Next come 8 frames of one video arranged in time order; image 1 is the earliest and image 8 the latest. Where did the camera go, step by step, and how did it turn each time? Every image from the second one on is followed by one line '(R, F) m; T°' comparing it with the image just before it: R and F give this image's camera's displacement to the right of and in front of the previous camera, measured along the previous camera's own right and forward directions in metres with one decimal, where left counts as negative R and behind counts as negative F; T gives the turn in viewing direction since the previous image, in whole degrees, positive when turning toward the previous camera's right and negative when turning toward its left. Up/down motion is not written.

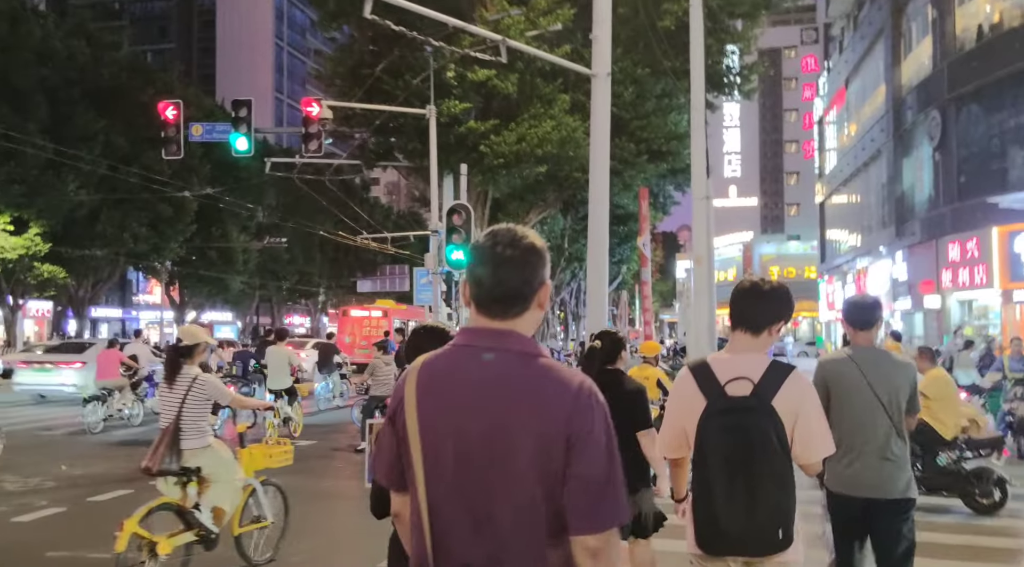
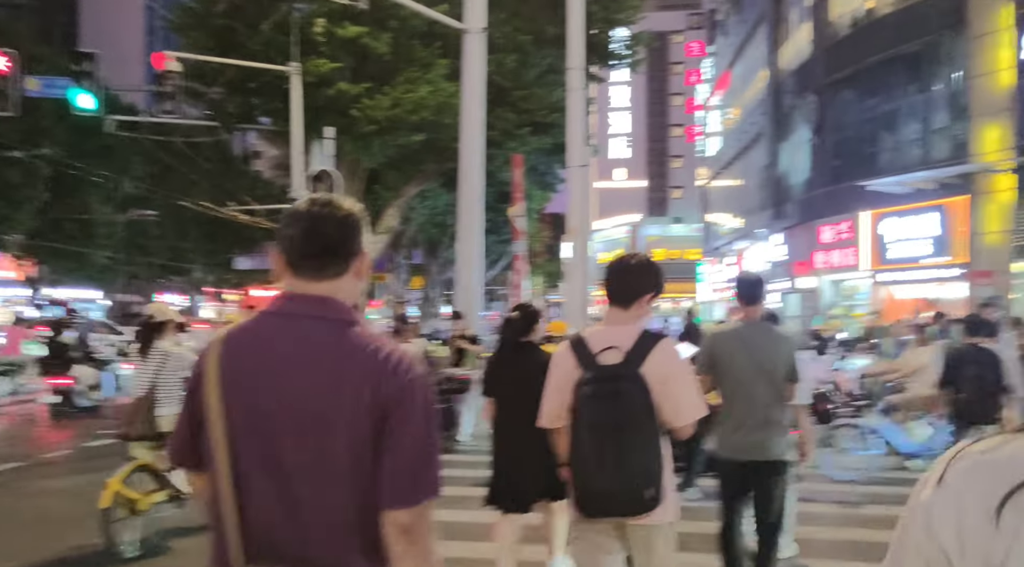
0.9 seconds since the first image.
(+0.2, +0.5) m; +6°
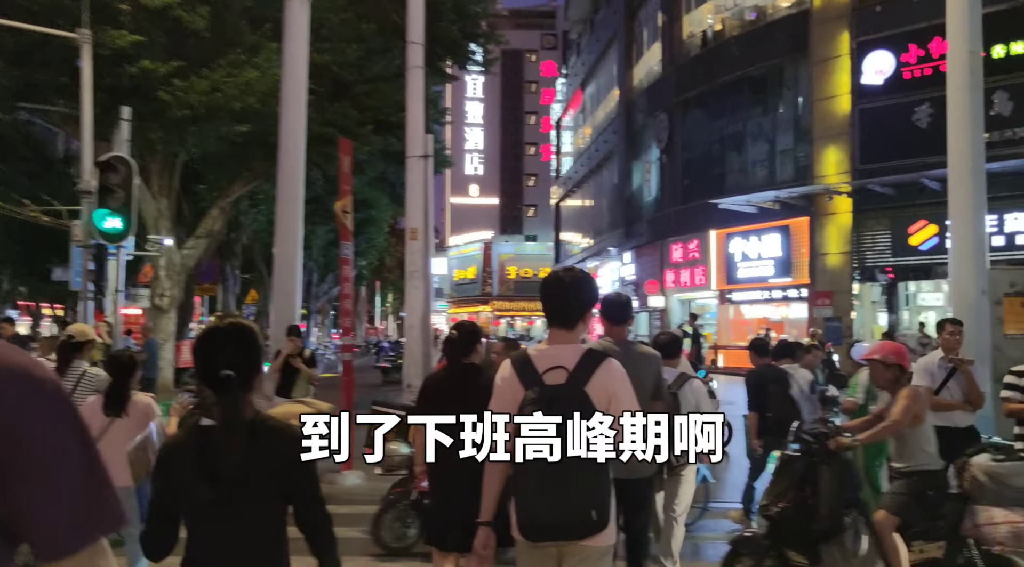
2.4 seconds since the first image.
(+0.2, +1.0) m; +8°
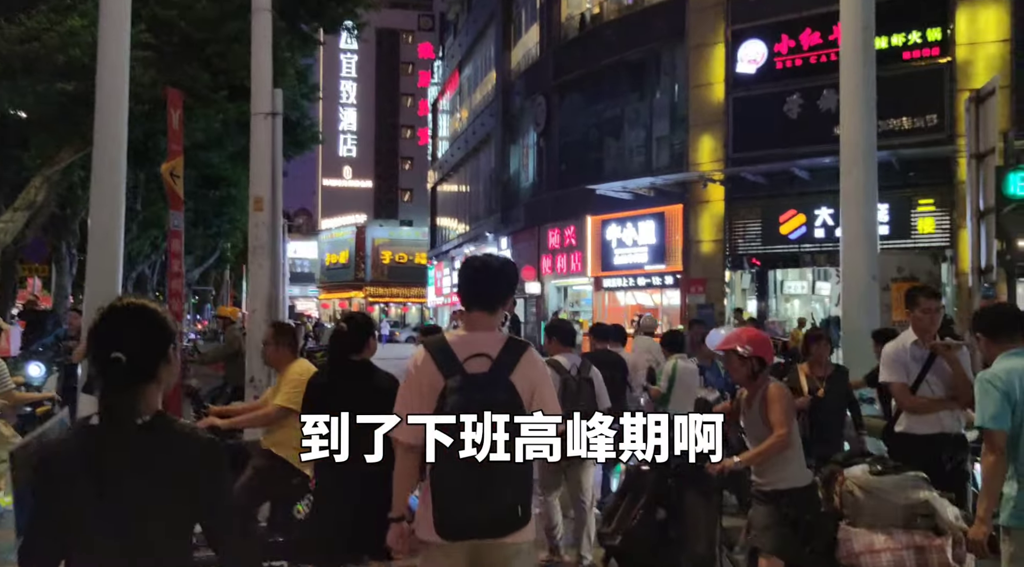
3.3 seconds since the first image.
(+0.1, +0.7) m; +7°
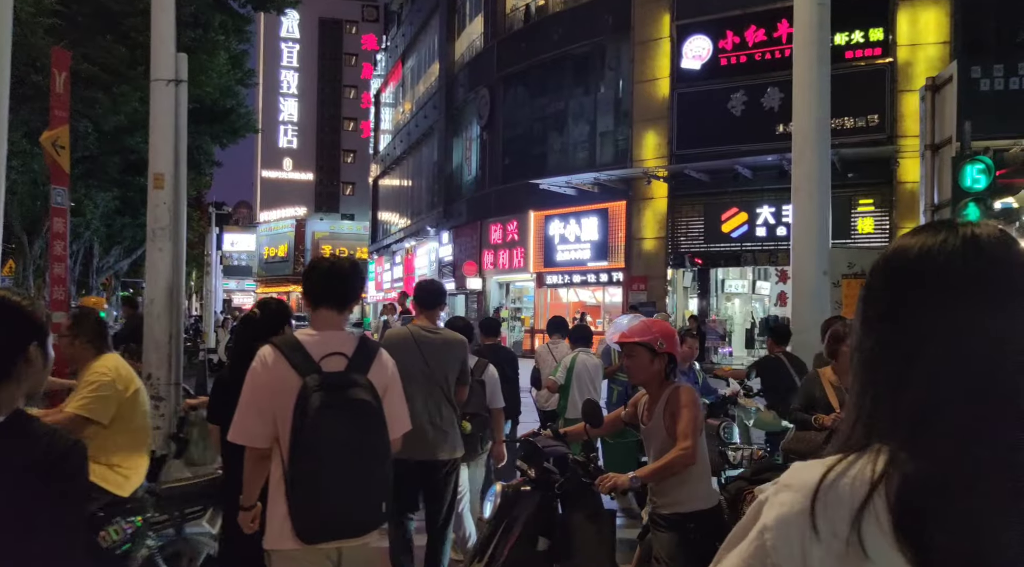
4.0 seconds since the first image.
(+0.1, +0.5) m; +3°
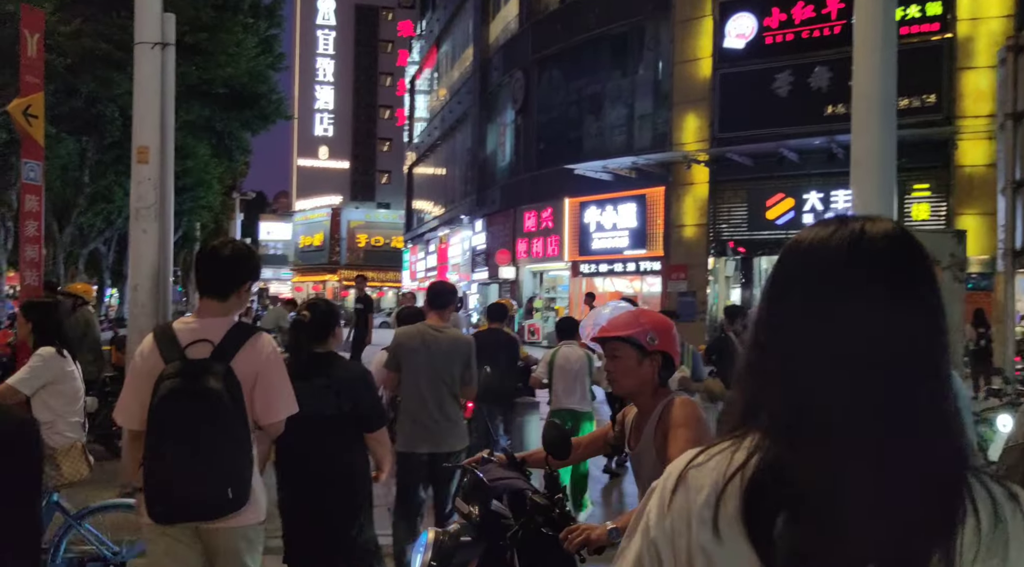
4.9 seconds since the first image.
(+0.1, +0.9) m; -2°
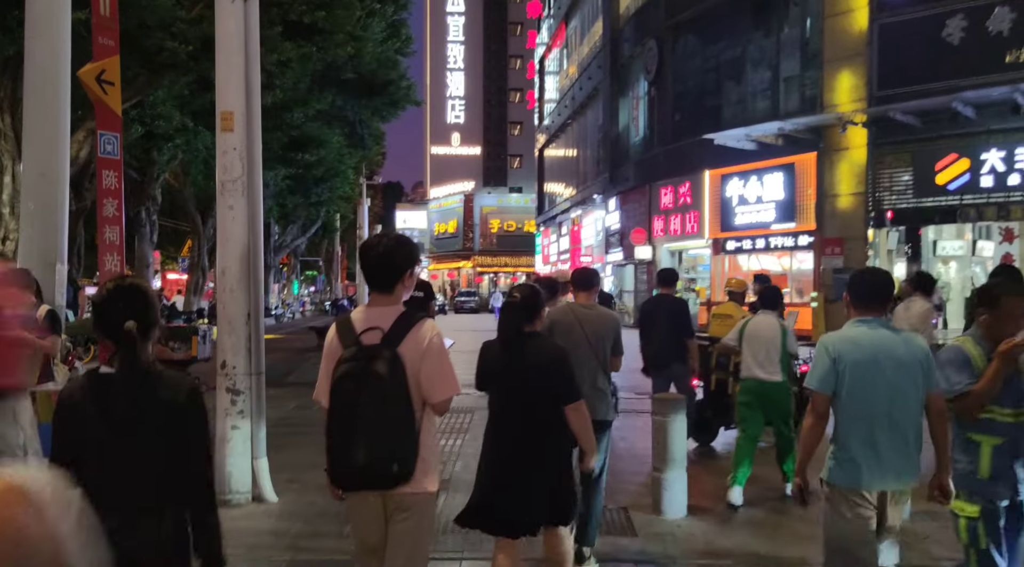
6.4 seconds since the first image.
(0.0, +1.2) m; -8°
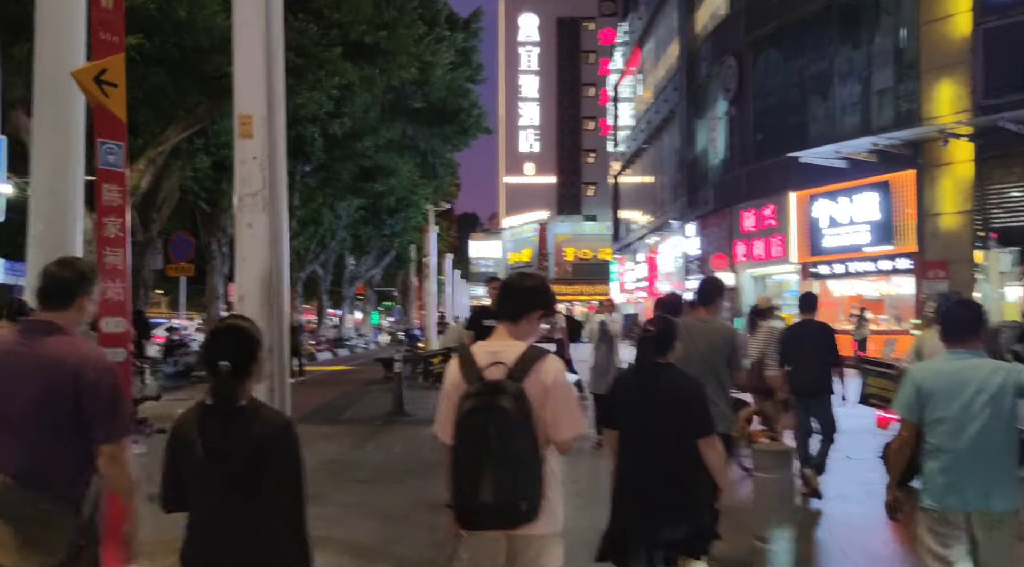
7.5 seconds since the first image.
(+0.1, +1.1) m; -4°
